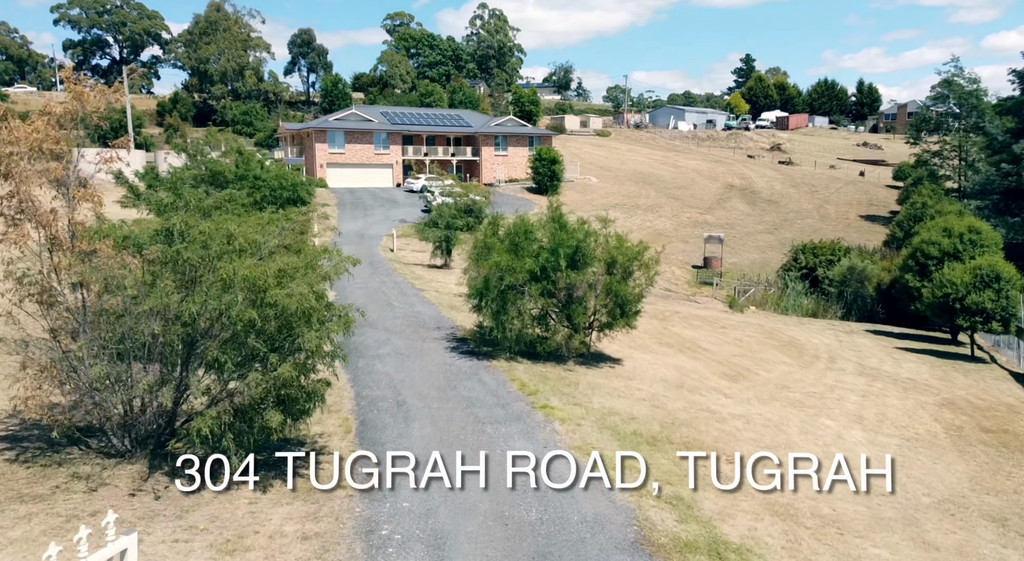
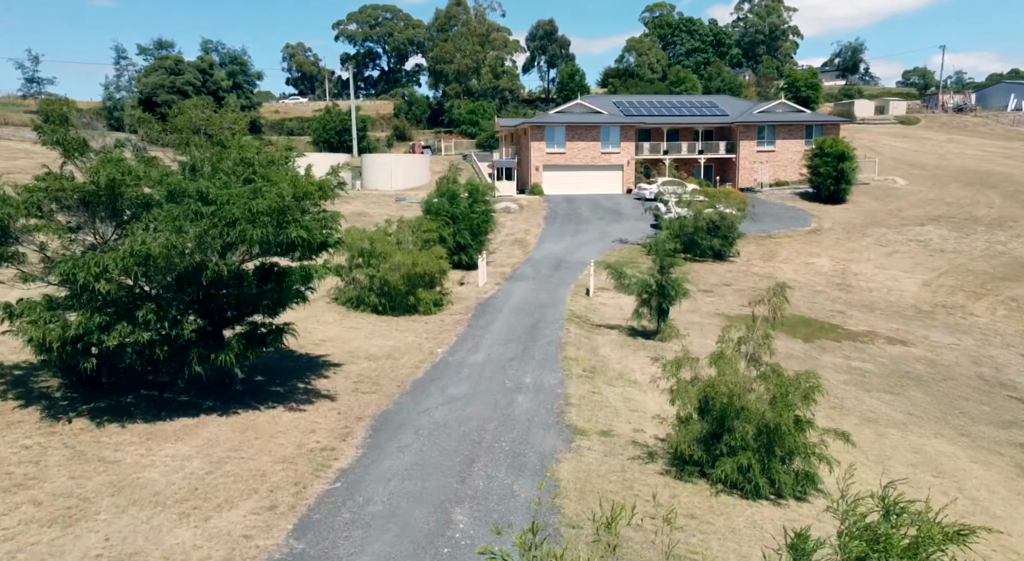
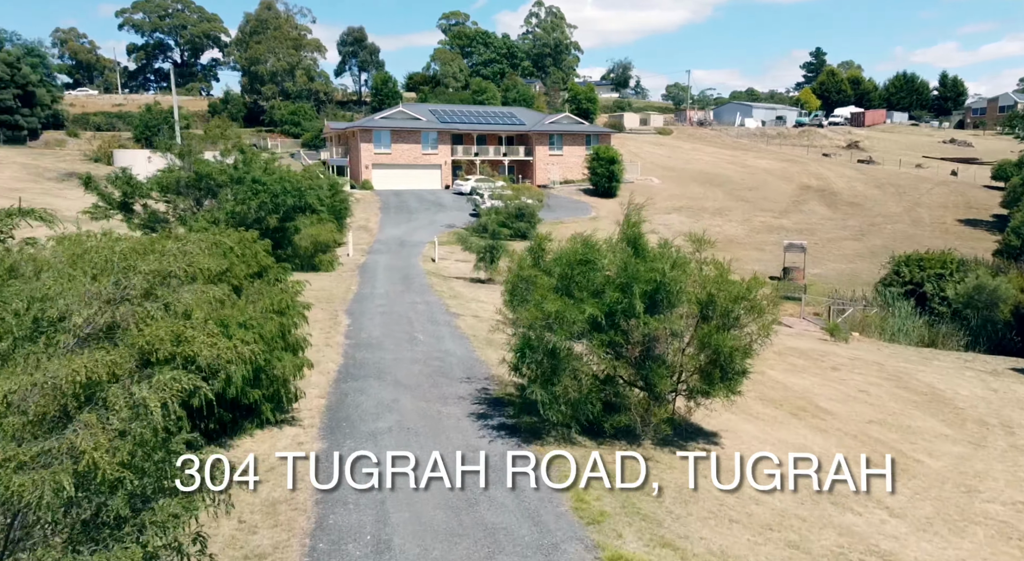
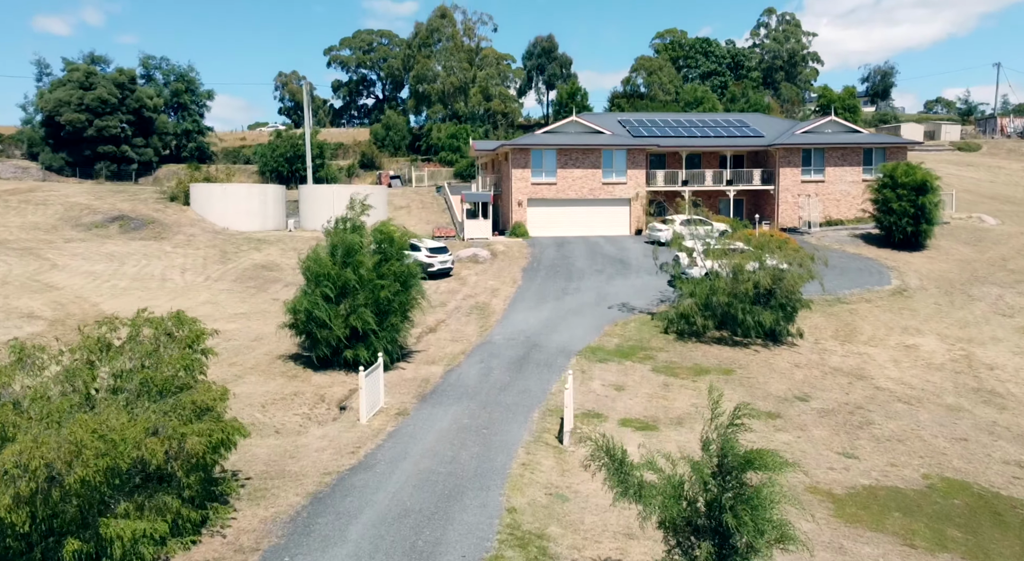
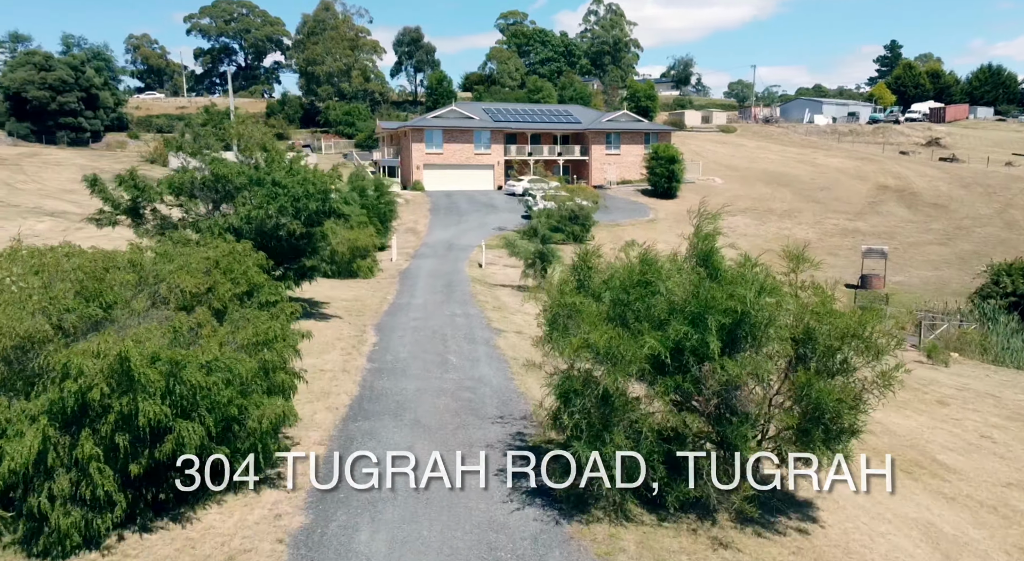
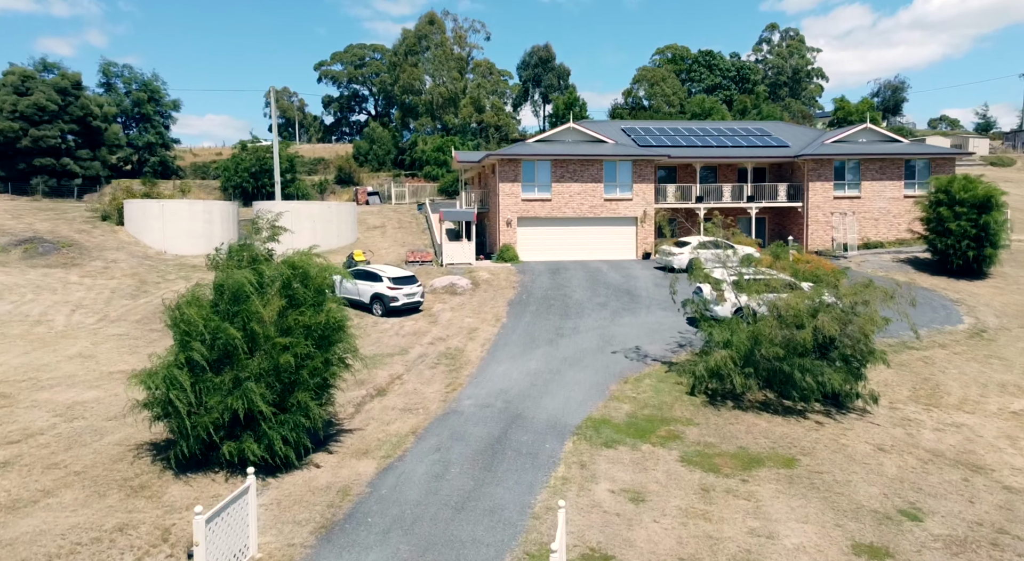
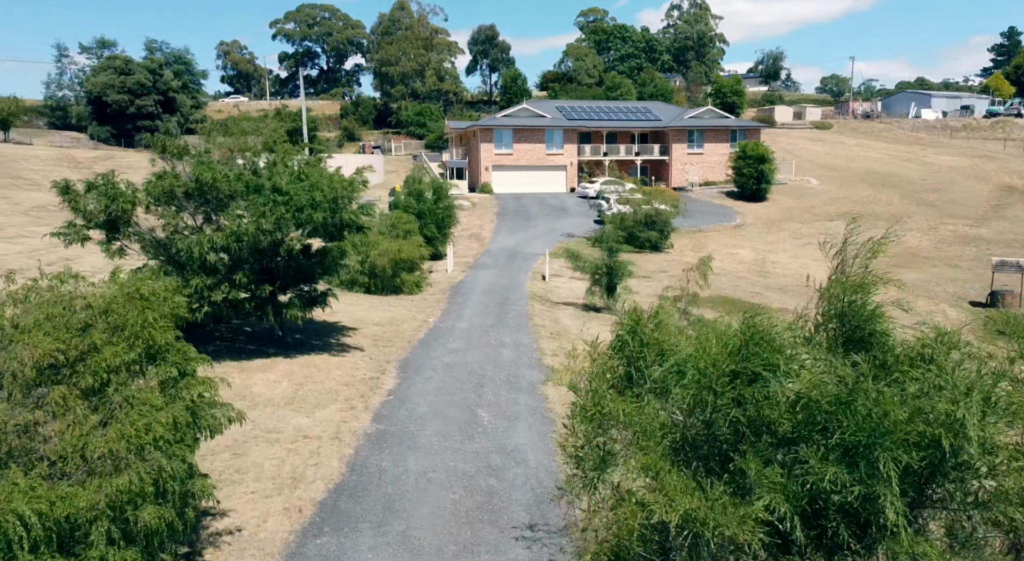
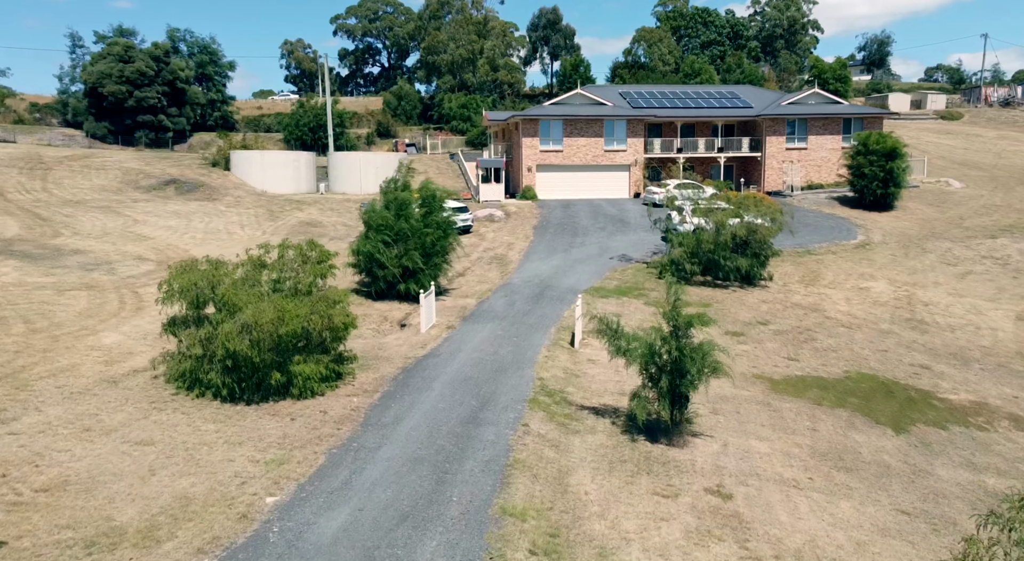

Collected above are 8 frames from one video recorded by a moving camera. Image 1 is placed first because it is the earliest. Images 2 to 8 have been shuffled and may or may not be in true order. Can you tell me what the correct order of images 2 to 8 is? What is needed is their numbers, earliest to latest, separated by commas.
3, 5, 7, 2, 8, 4, 6
